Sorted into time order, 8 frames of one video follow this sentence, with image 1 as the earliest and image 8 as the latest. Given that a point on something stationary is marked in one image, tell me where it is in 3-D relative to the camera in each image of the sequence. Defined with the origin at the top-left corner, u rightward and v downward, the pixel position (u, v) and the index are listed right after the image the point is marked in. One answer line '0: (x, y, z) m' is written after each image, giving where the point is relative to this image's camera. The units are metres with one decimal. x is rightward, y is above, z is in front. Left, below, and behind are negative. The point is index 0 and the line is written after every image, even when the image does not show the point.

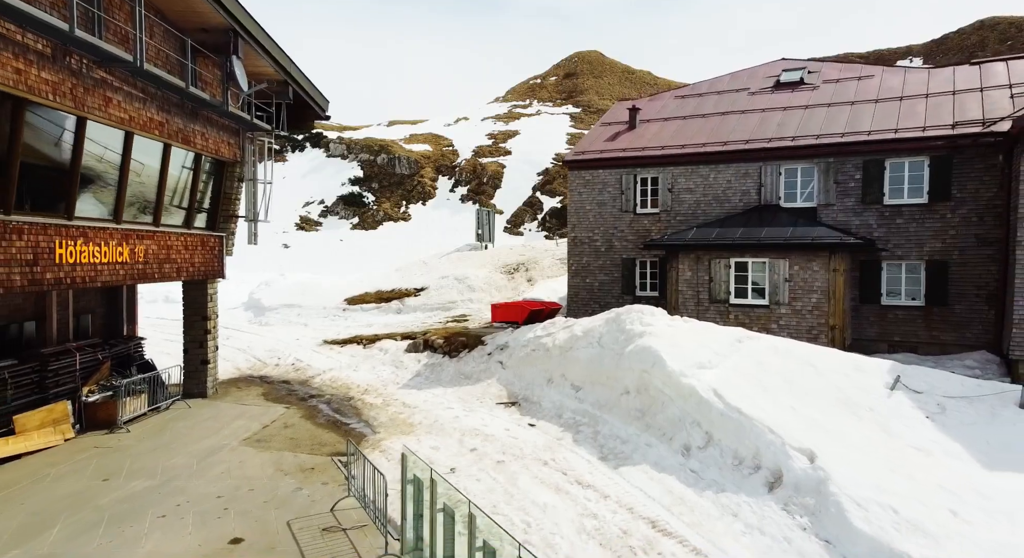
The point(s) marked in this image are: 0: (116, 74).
0: (-7.3, +3.8, +11.9) m
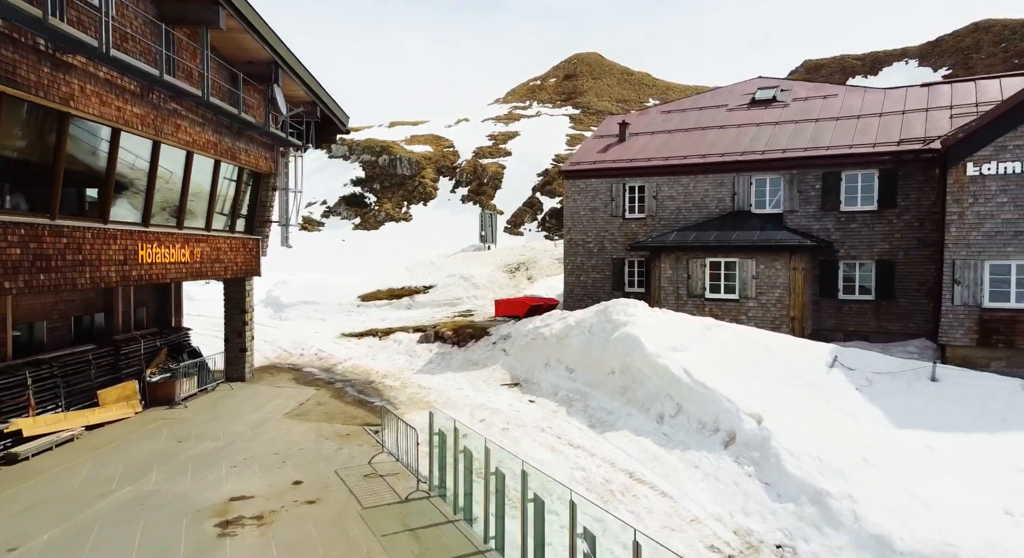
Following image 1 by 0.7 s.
0: (-7.2, +3.9, +14.2) m
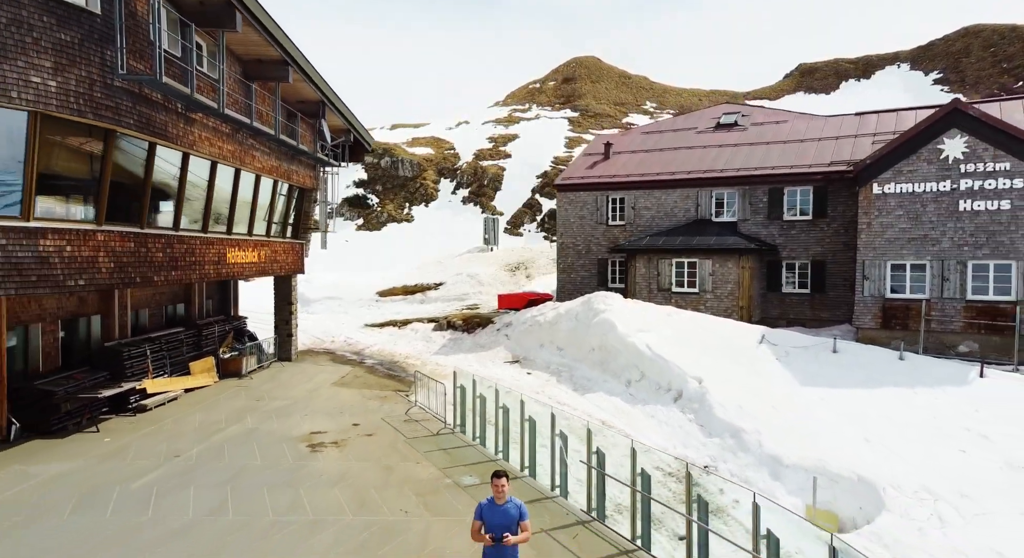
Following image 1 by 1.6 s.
0: (-7.2, +4.0, +18.2) m
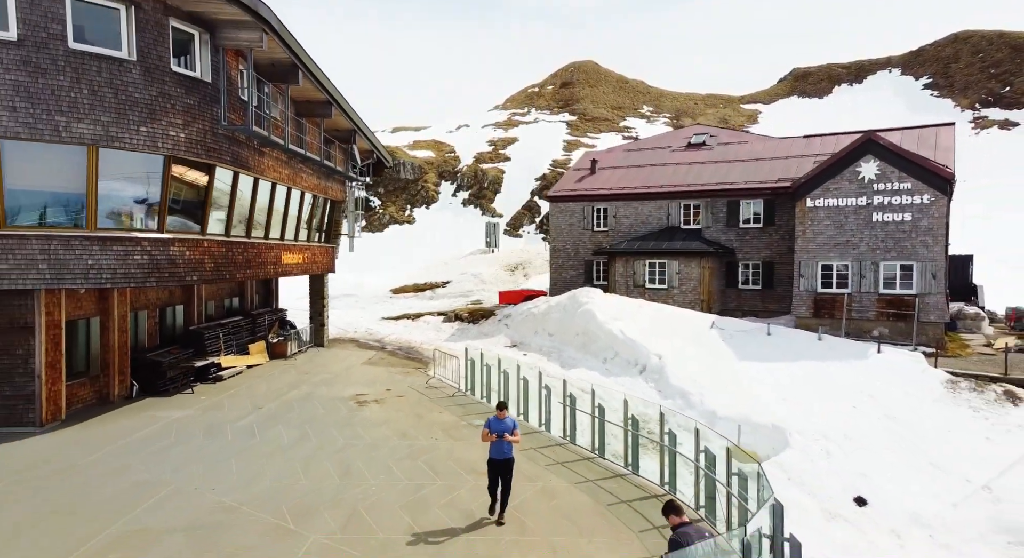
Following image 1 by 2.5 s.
0: (-7.2, +4.0, +22.4) m
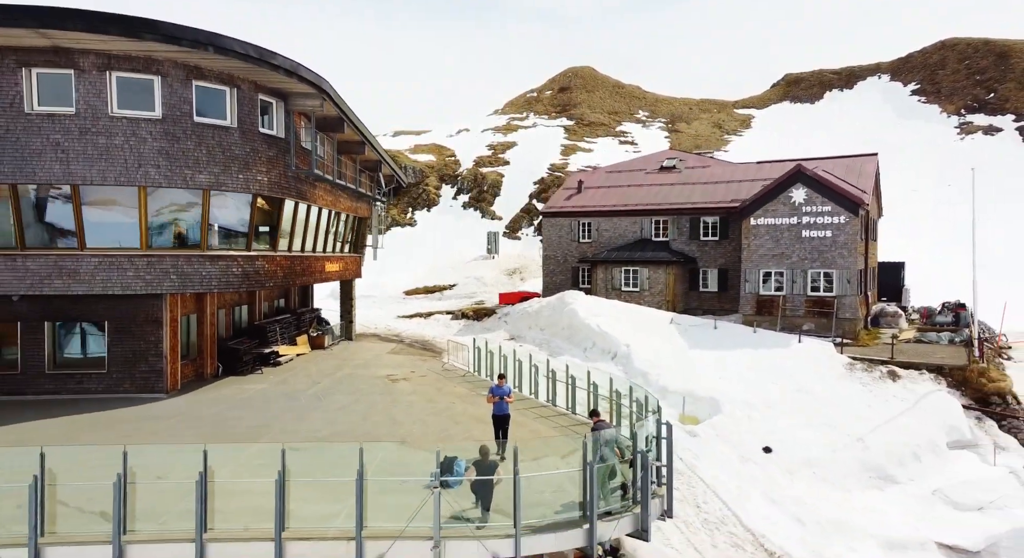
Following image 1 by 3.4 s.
0: (-7.3, +3.8, +27.6) m
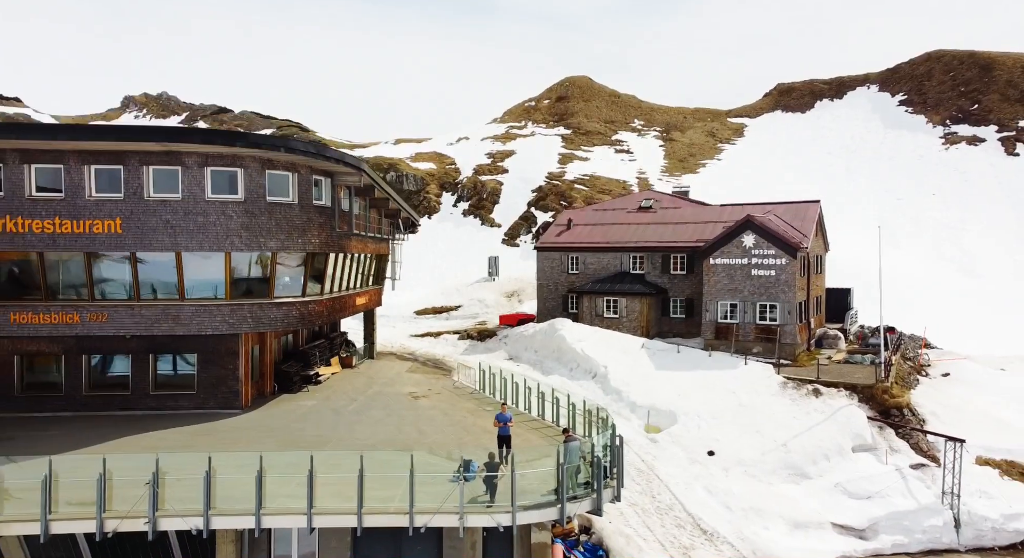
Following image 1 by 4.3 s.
0: (-7.4, +2.2, +33.1) m
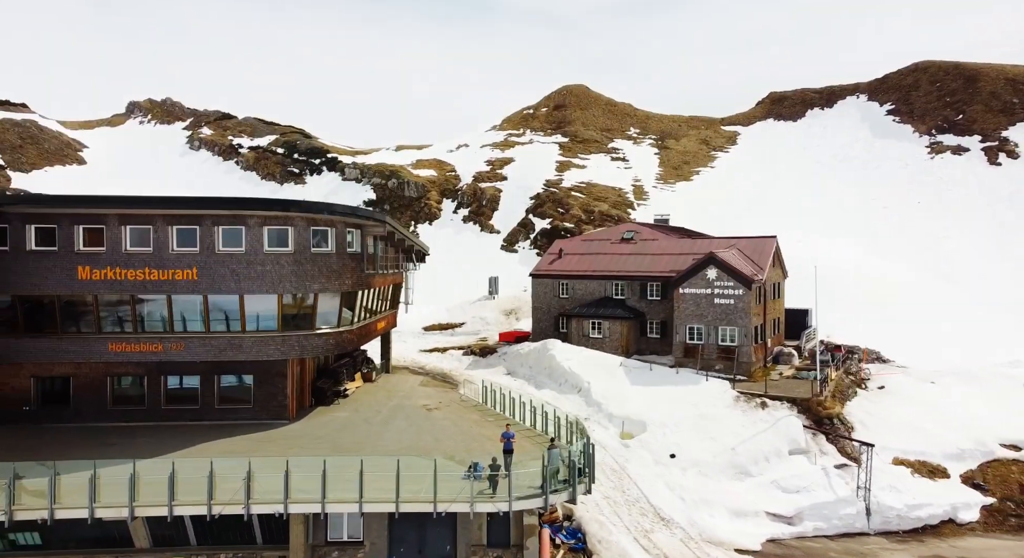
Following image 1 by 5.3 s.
0: (-7.5, +0.5, +38.7) m
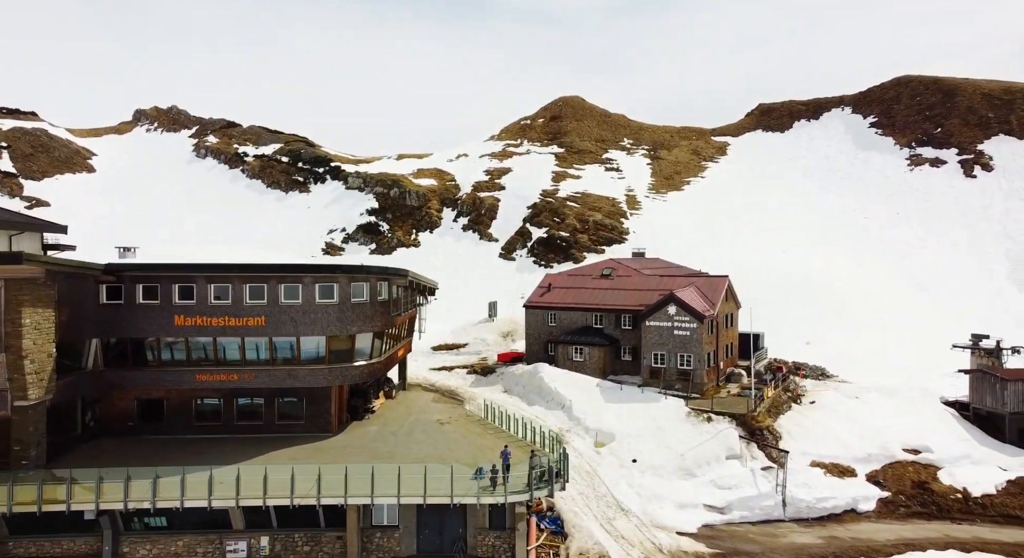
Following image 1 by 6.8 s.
0: (-7.8, -2.1, +47.0) m
